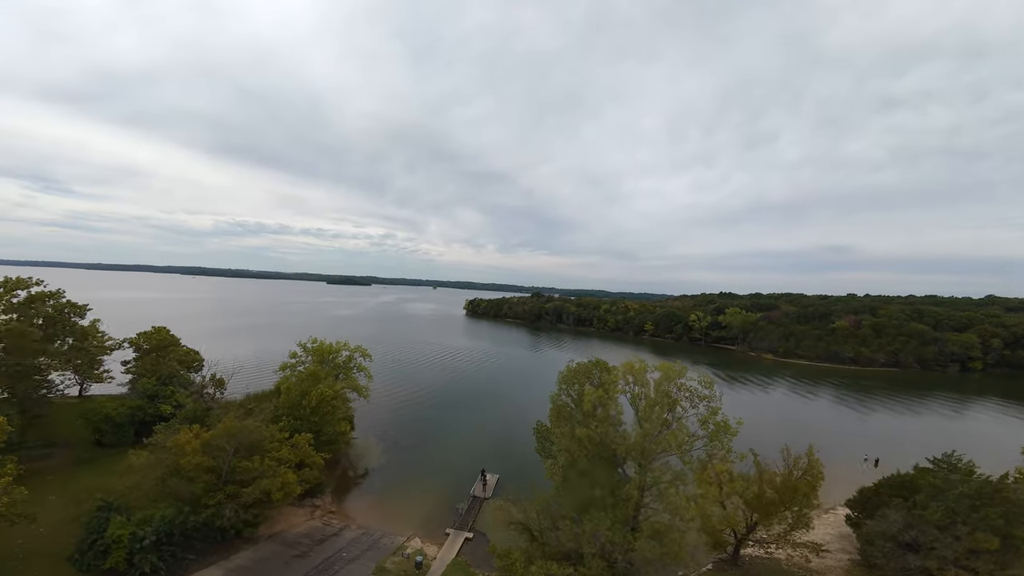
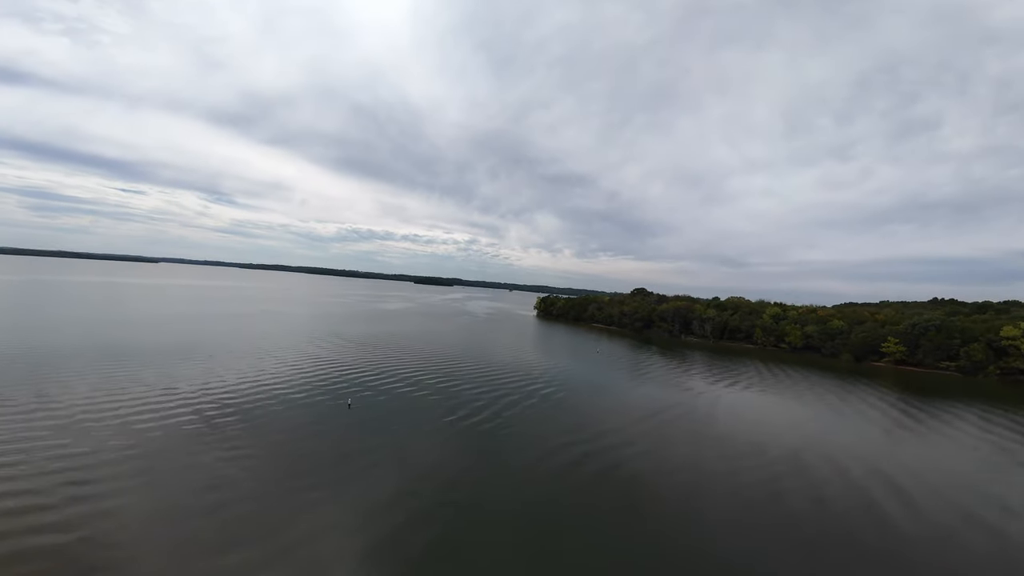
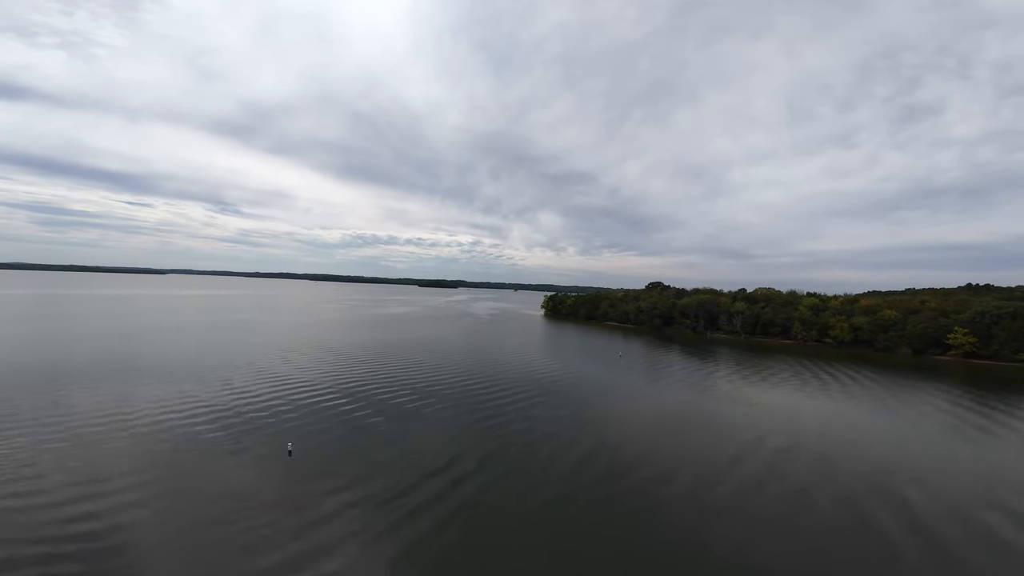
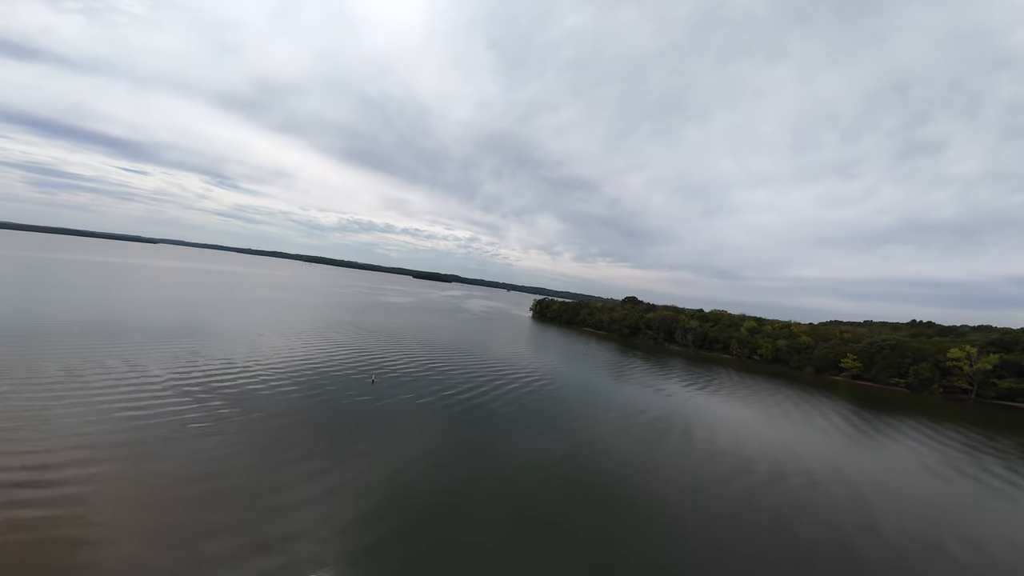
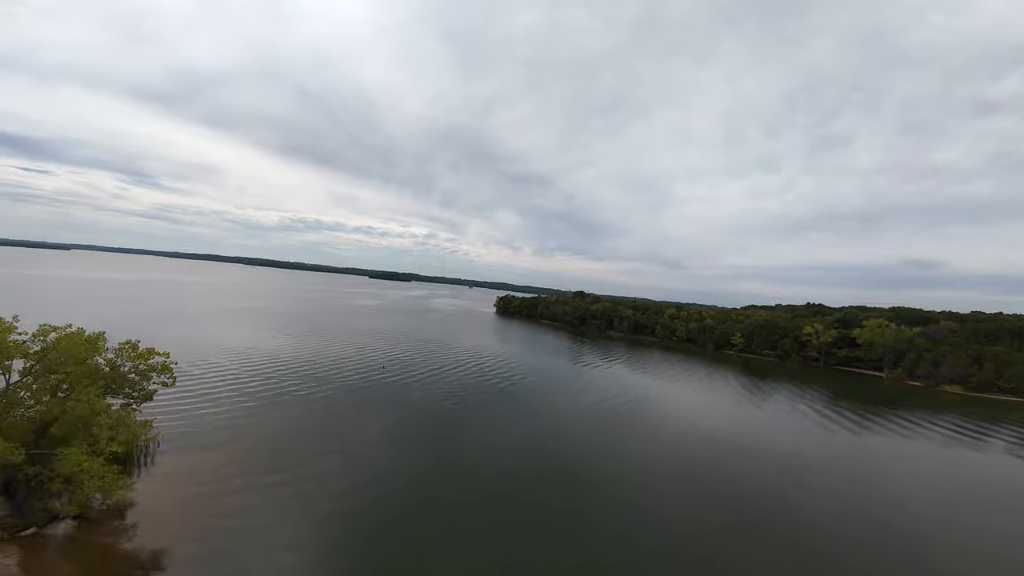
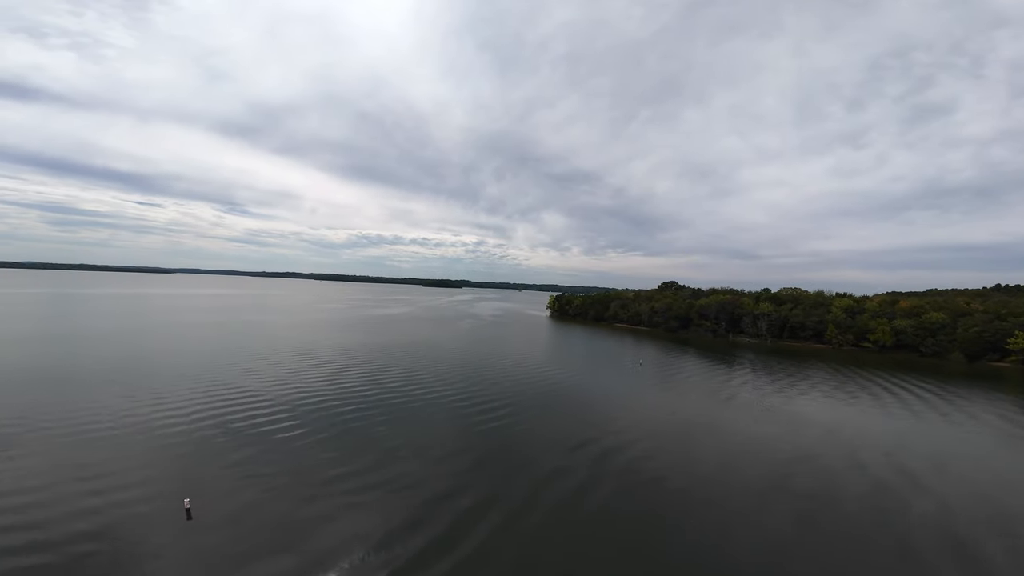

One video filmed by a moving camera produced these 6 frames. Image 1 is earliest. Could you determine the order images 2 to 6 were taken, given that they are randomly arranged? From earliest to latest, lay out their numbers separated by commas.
5, 4, 2, 3, 6
